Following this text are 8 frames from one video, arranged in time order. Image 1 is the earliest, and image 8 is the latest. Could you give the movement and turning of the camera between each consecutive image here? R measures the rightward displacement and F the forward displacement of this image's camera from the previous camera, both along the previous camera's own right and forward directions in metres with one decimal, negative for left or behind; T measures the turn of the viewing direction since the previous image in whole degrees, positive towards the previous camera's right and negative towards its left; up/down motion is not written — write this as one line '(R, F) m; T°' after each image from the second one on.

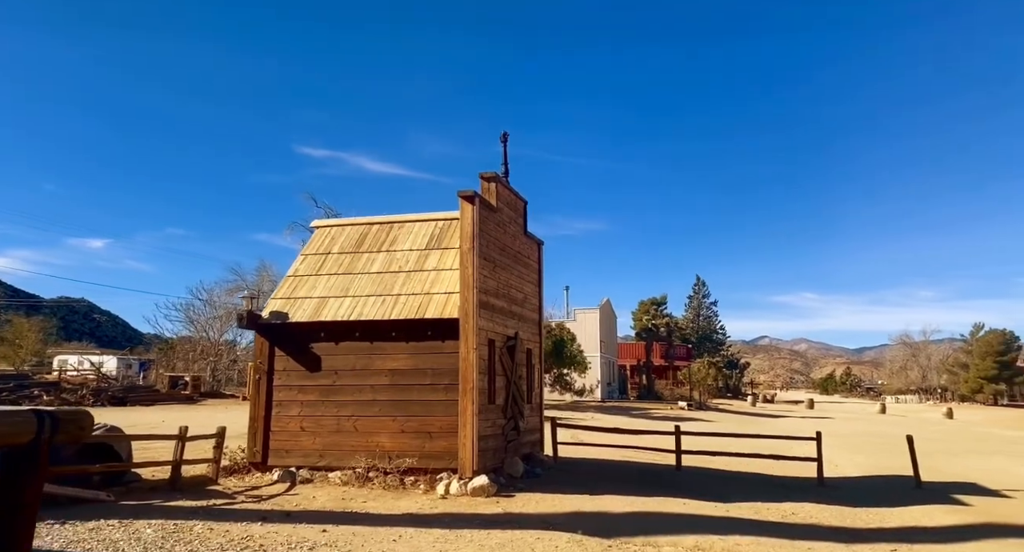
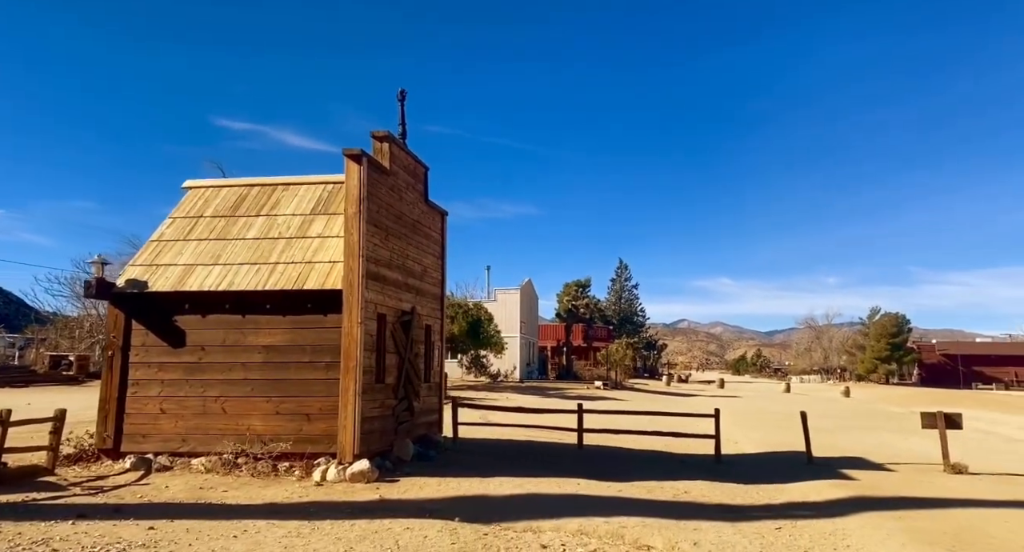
(+0.5, +0.6) m; +6°
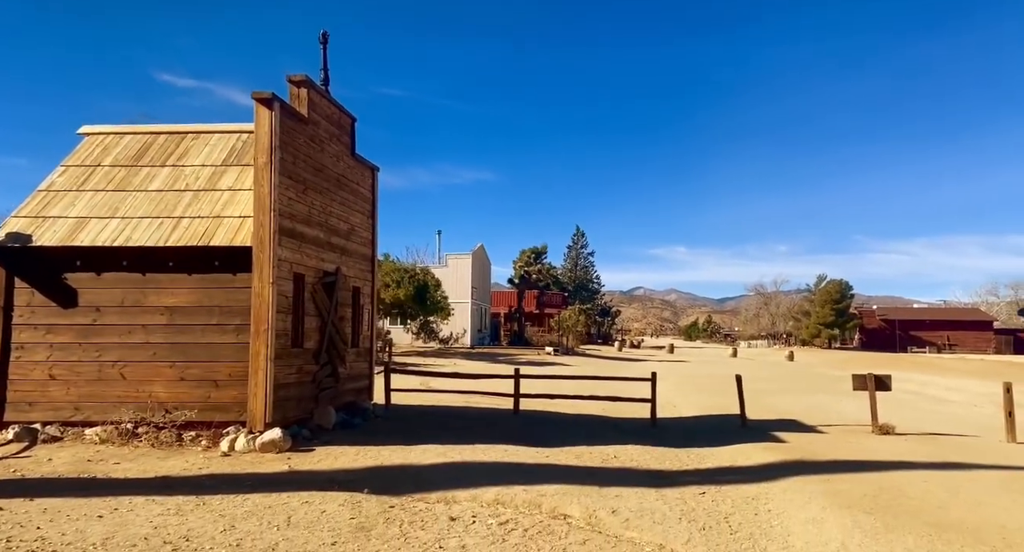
(+0.4, +0.5) m; +4°
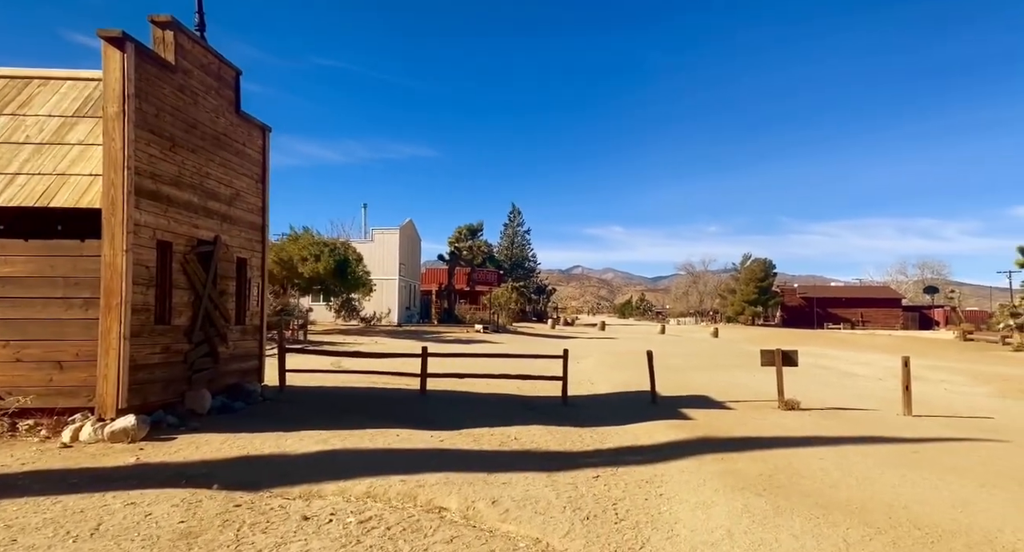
(+0.6, +0.6) m; +6°
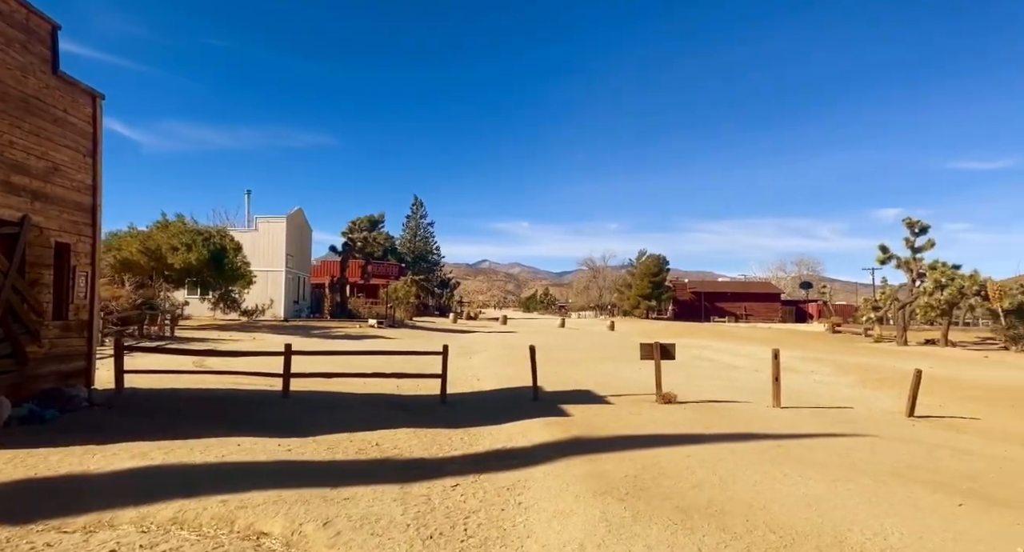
(+0.5, +0.6) m; +8°
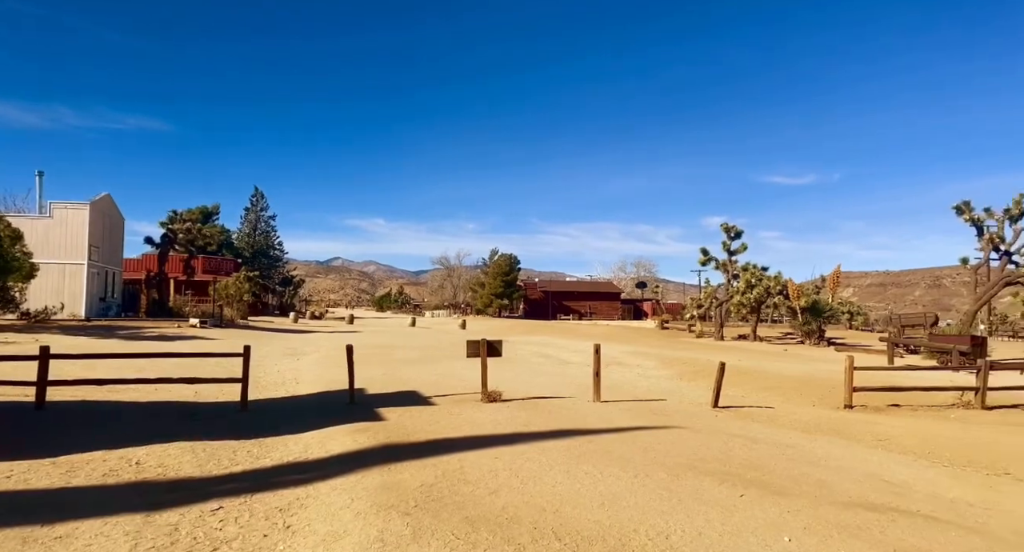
(+0.7, +0.6) m; +13°
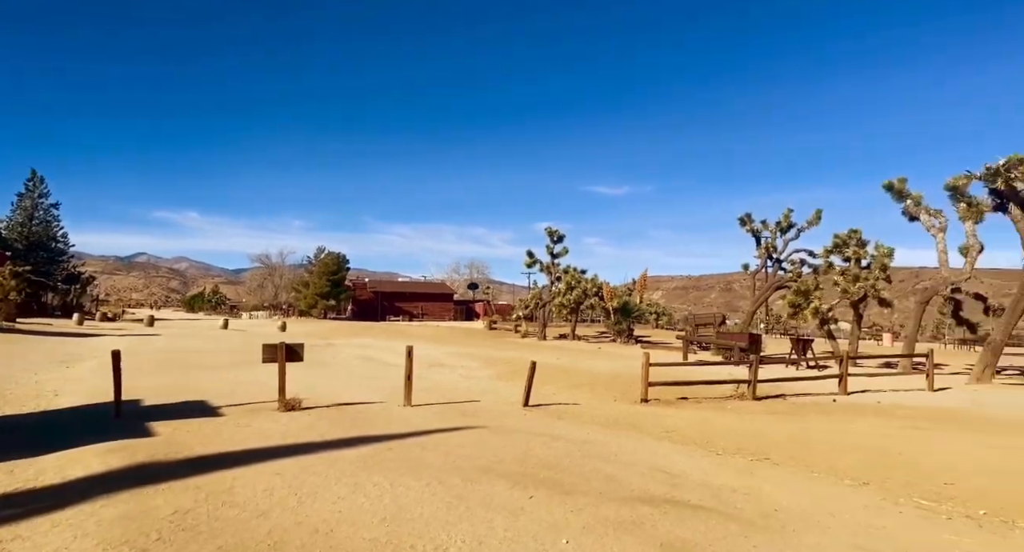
(+0.5, +0.4) m; +15°
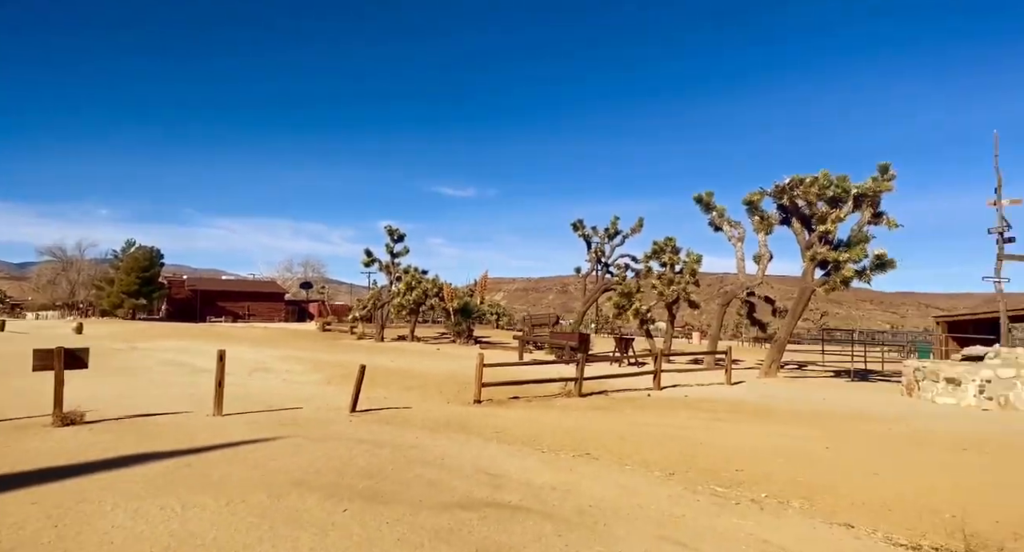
(+0.2, +0.3) m; +14°
